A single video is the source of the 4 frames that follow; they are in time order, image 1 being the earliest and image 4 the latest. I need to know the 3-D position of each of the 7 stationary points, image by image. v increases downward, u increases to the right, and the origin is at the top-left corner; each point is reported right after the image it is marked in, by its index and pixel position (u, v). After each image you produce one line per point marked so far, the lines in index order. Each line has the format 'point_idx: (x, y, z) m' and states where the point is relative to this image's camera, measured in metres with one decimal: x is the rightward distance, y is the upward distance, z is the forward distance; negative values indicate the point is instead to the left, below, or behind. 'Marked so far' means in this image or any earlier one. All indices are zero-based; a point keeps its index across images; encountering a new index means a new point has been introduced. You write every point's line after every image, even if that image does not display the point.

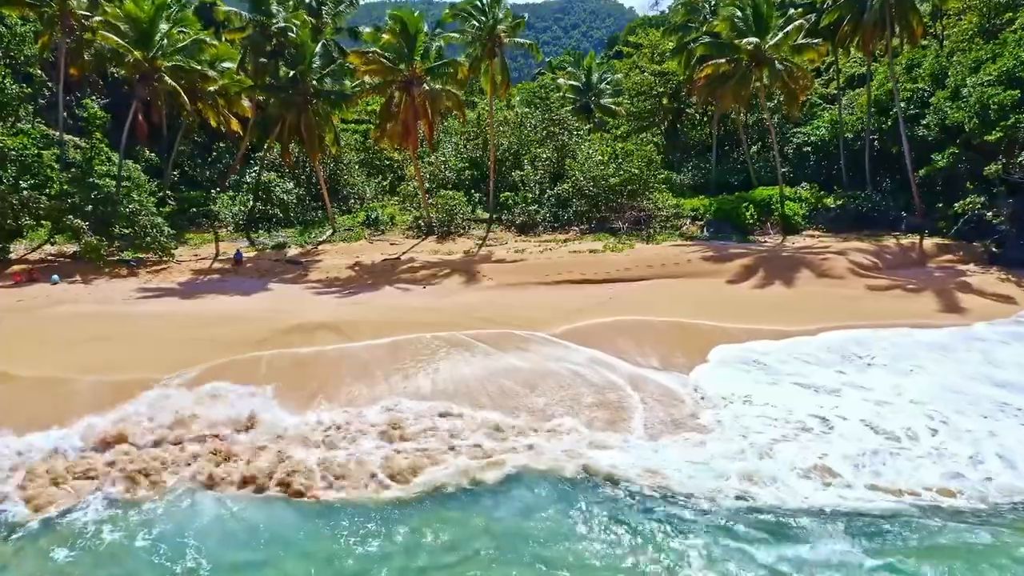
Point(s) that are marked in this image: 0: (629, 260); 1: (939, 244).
0: (+2.1, +0.5, +19.4) m
1: (+7.9, +0.8, +19.8) m
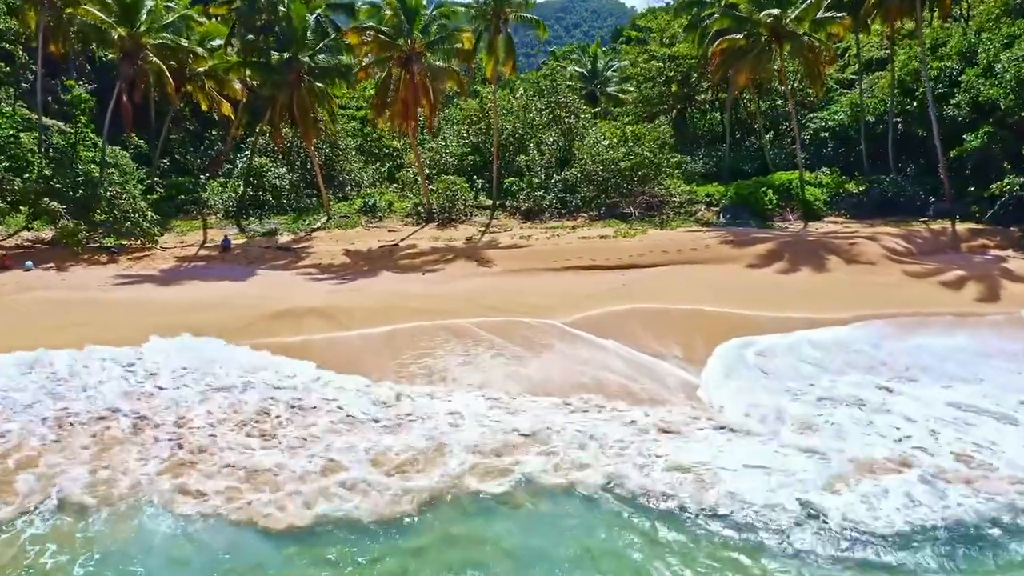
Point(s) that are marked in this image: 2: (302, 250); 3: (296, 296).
0: (+2.2, +0.7, +18.1) m
1: (+8.0, +1.0, +18.6) m
2: (-3.8, +0.7, +19.4) m
3: (-3.0, -0.1, +14.7) m
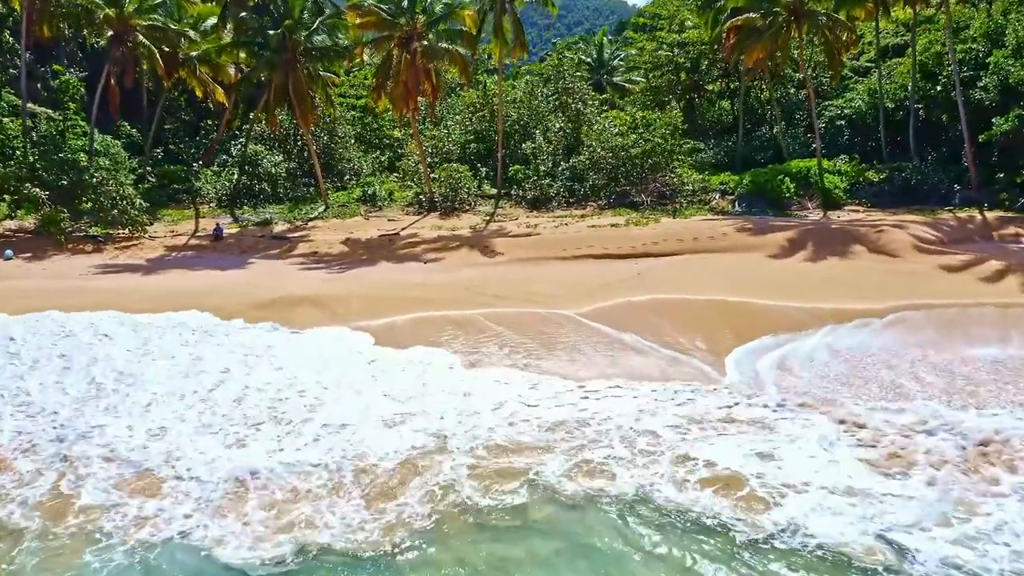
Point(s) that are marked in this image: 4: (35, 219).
0: (+2.3, +0.9, +17.2) m
1: (+8.1, +1.2, +17.6) m
2: (-3.7, +0.8, +18.5) m
3: (-2.9, 0.0, +13.8) m
4: (-8.7, +1.2, +19.5) m
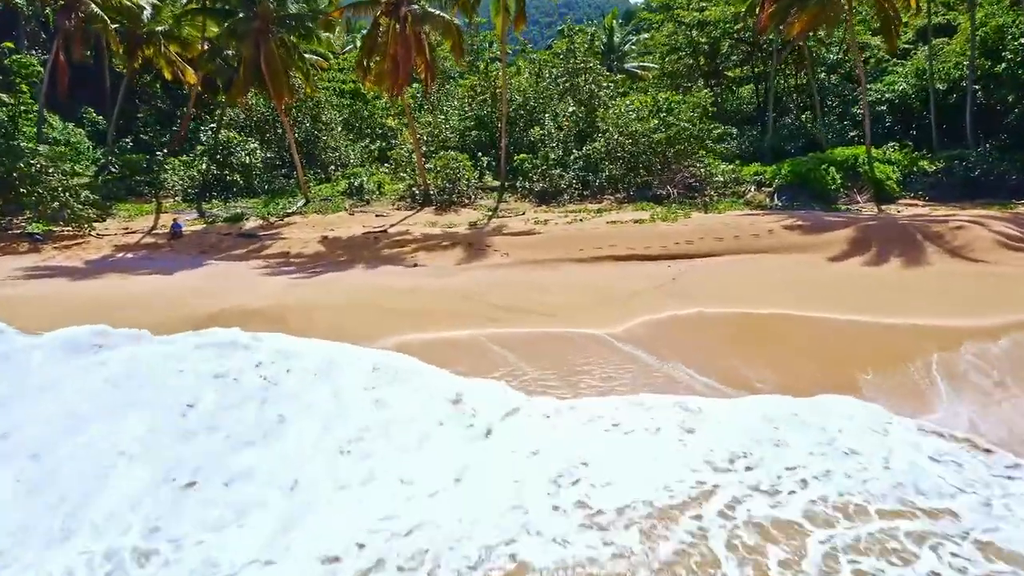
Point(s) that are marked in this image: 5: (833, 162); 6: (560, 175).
0: (+2.4, +0.8, +14.6) m
1: (+8.2, +1.1, +15.0) m
2: (-3.6, +0.8, +15.9) m
3: (-2.8, -0.1, +11.2) m
4: (-8.6, +1.2, +16.9) m
5: (+5.5, +2.2, +18.4) m
6: (+0.9, +2.0, +19.3) m
